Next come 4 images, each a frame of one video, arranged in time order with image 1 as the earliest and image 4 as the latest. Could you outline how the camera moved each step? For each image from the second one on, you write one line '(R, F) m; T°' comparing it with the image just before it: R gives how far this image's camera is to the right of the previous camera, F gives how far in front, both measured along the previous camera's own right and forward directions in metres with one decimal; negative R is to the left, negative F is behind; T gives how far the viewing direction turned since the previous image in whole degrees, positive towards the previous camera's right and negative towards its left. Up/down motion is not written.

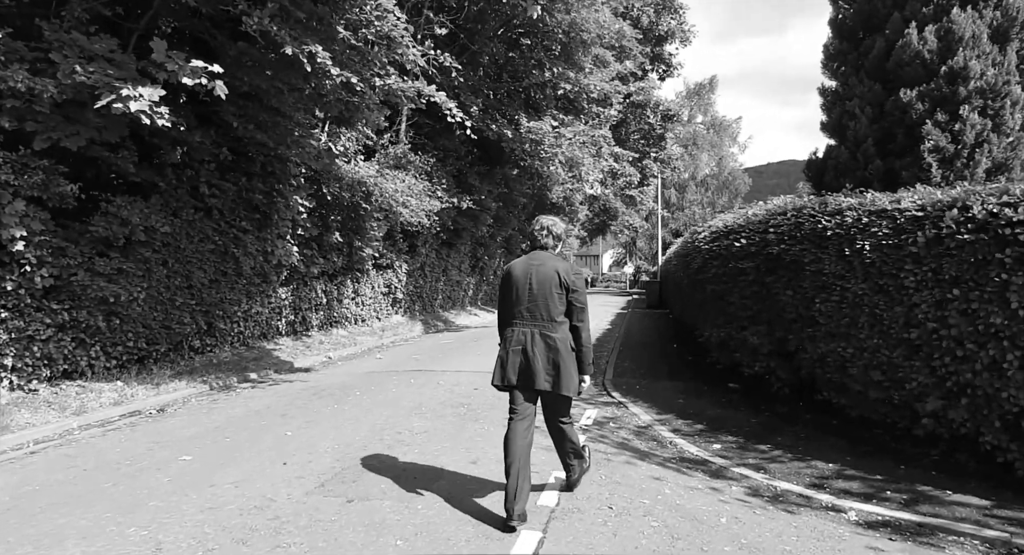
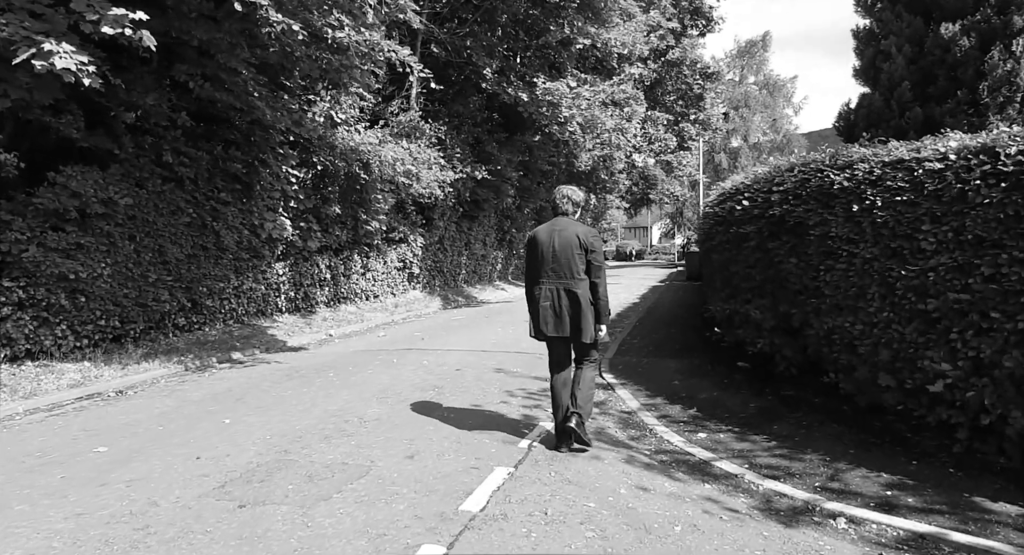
(+0.8, +0.8) m; -4°
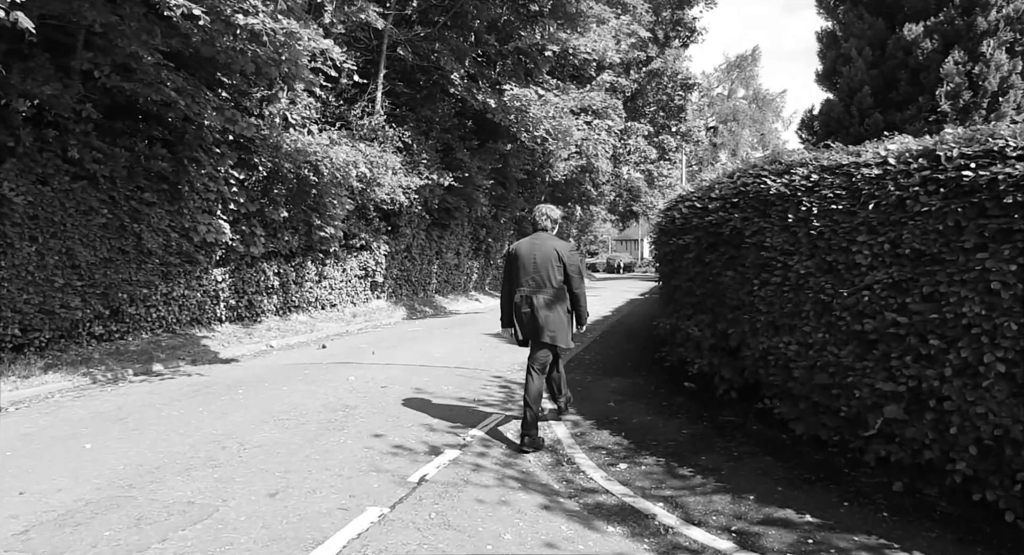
(+0.8, +0.6) m; 0°
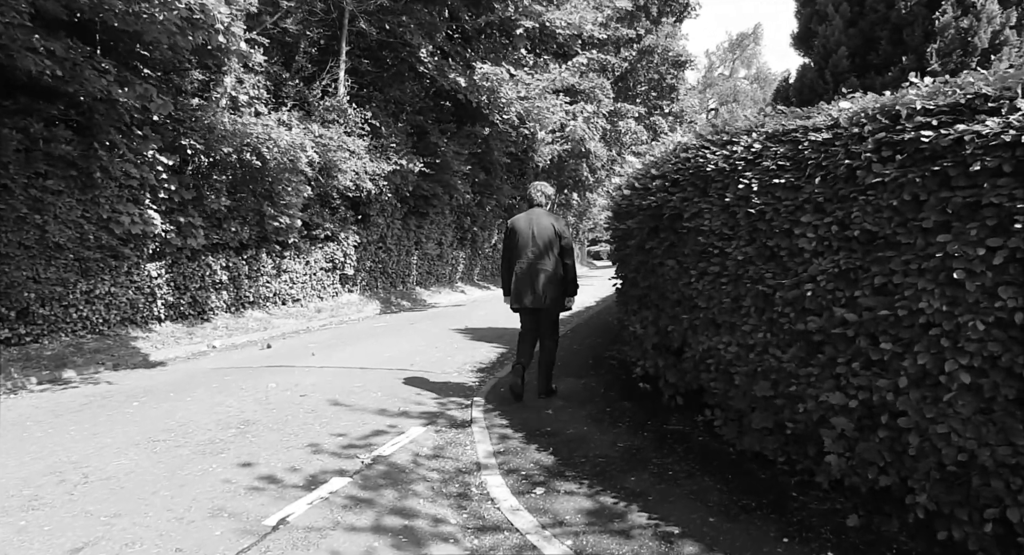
(+0.8, +0.9) m; -1°
